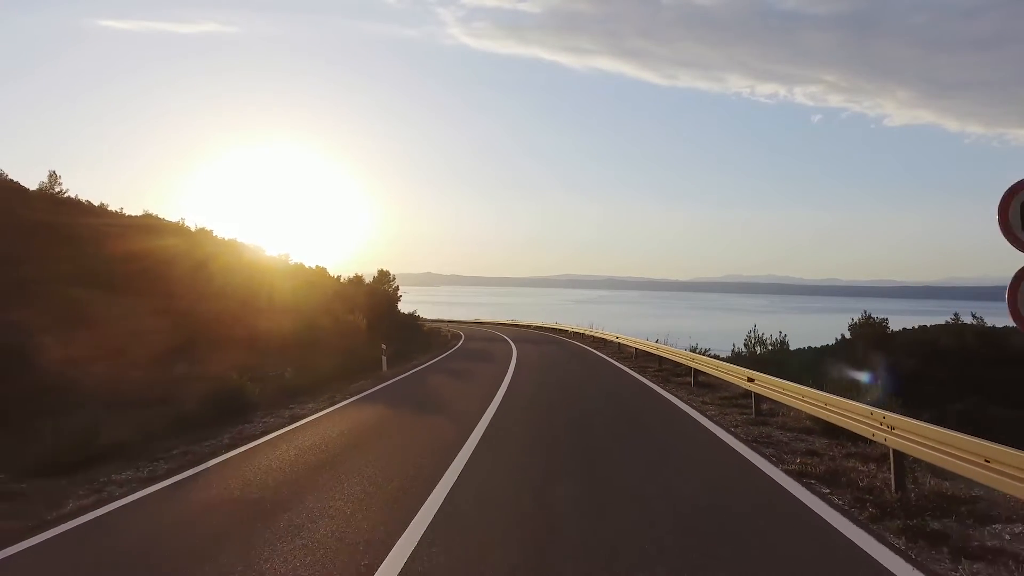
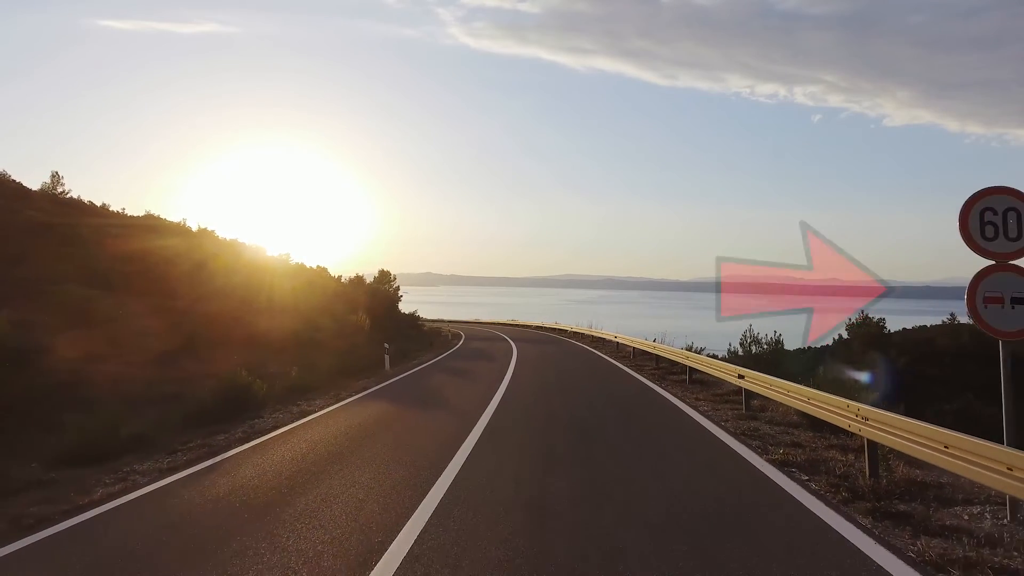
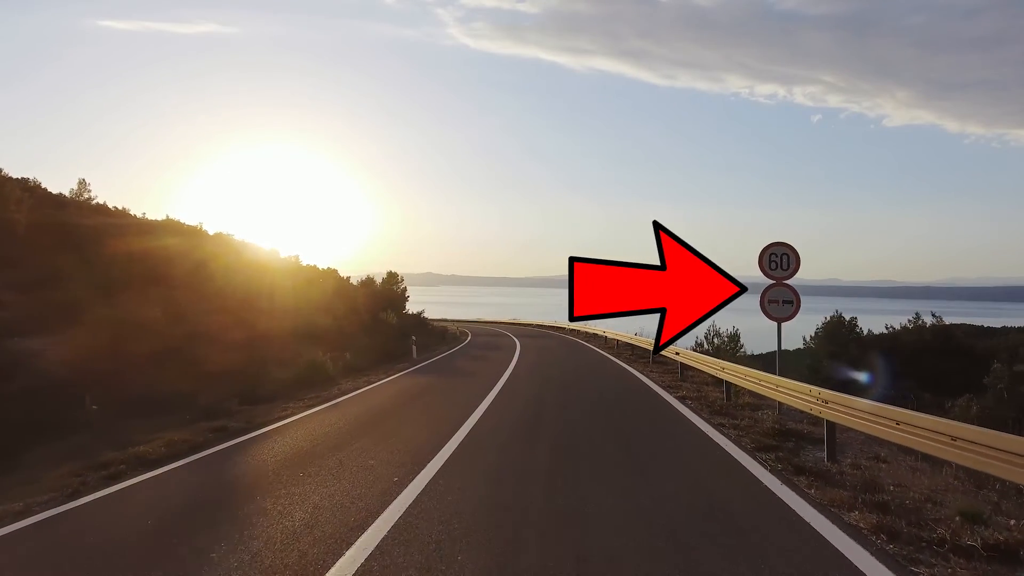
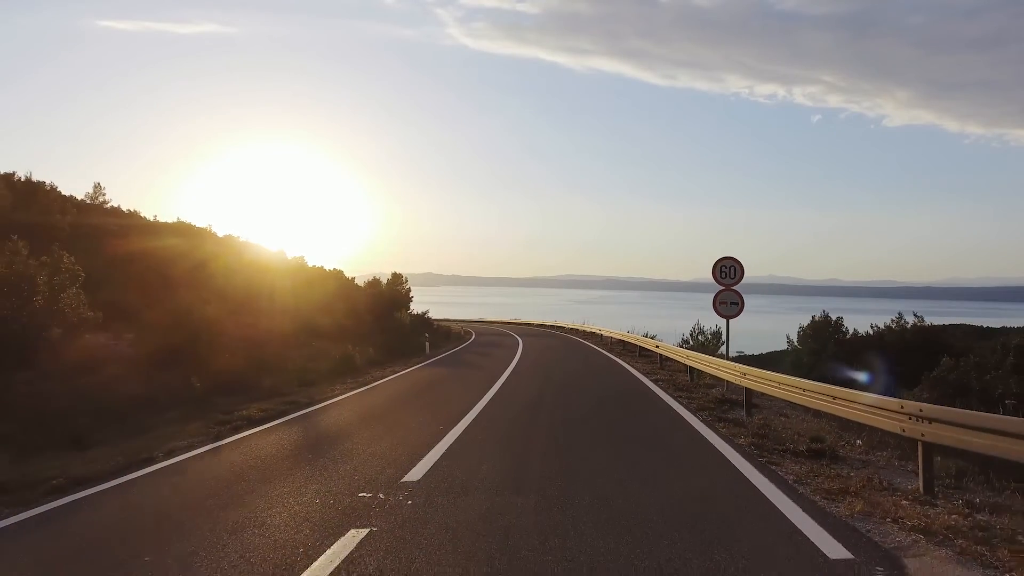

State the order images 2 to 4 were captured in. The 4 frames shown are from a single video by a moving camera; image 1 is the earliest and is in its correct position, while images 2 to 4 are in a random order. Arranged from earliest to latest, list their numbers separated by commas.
4, 3, 2
